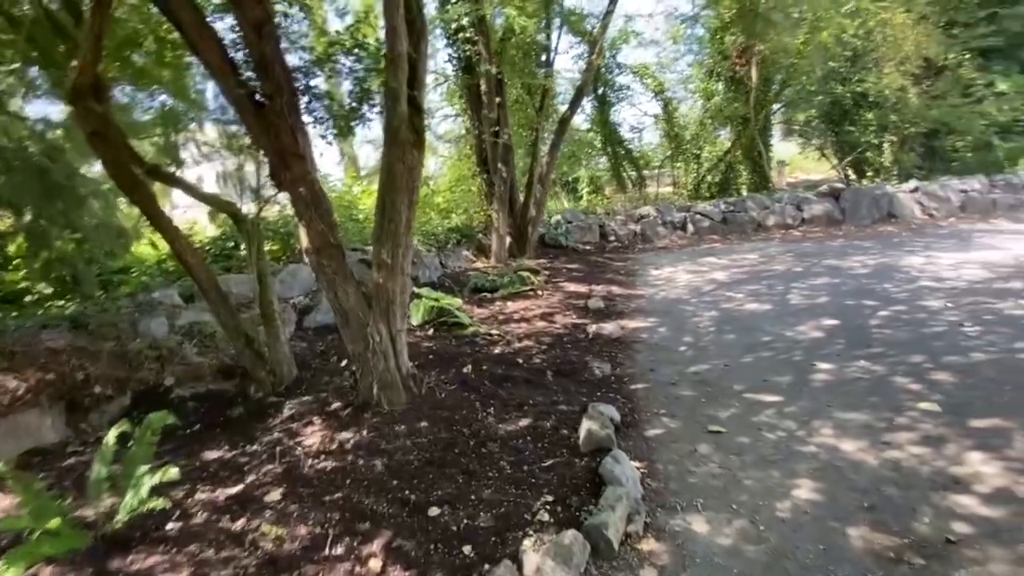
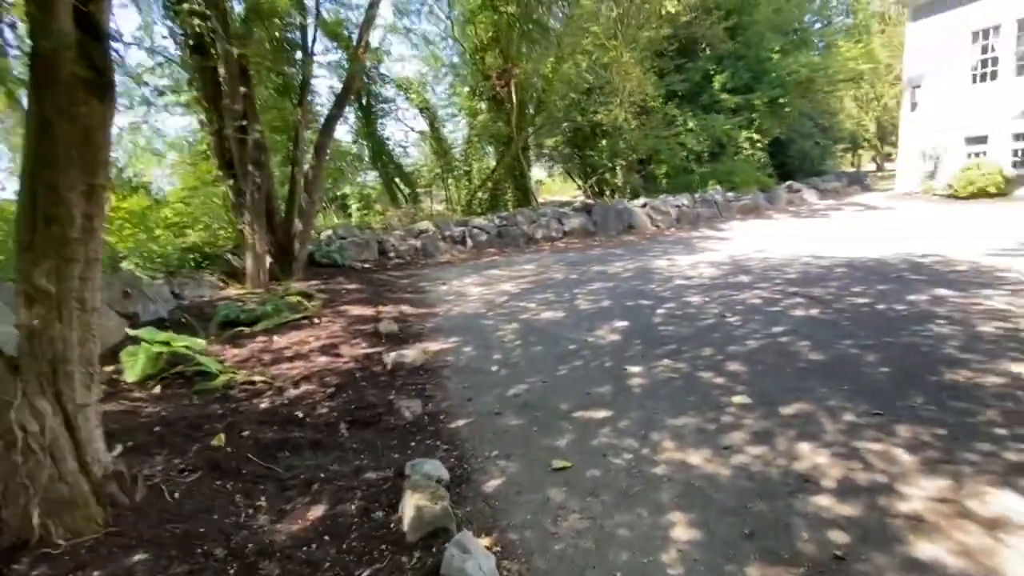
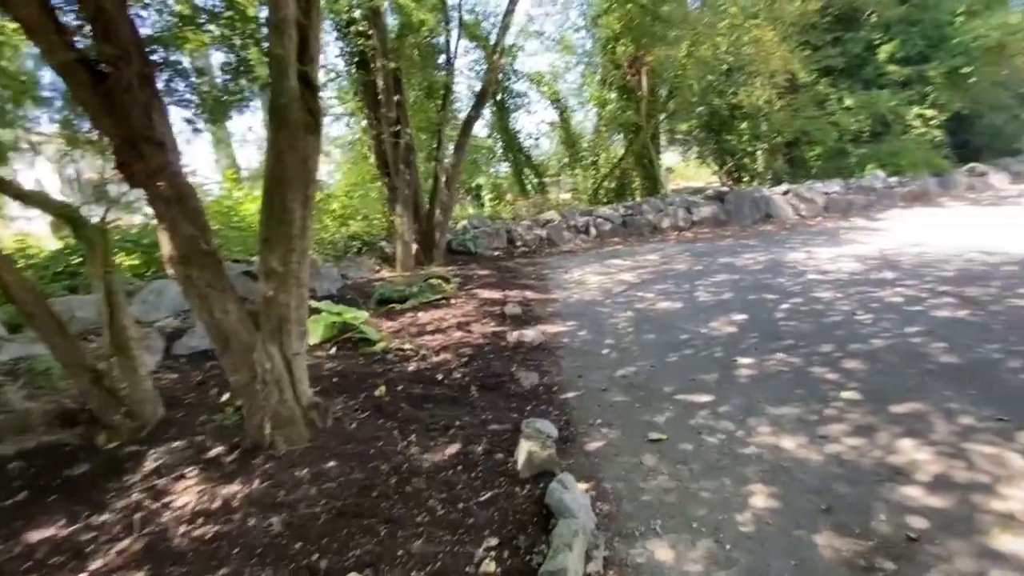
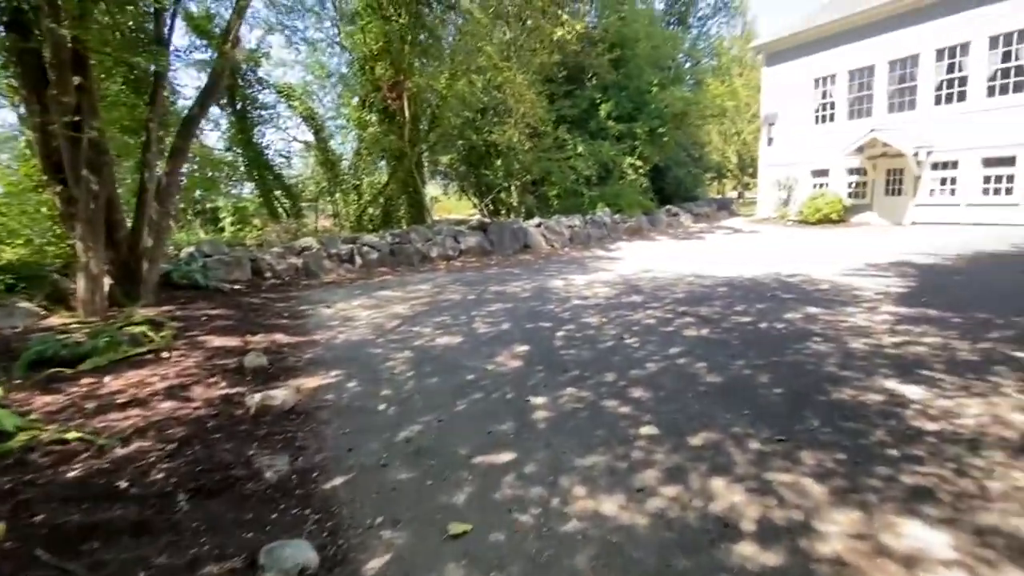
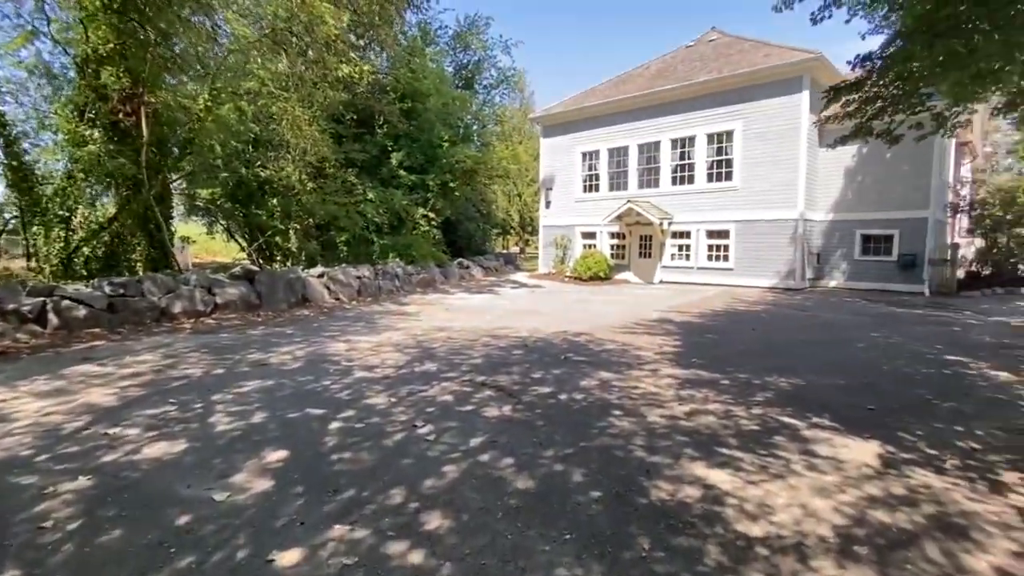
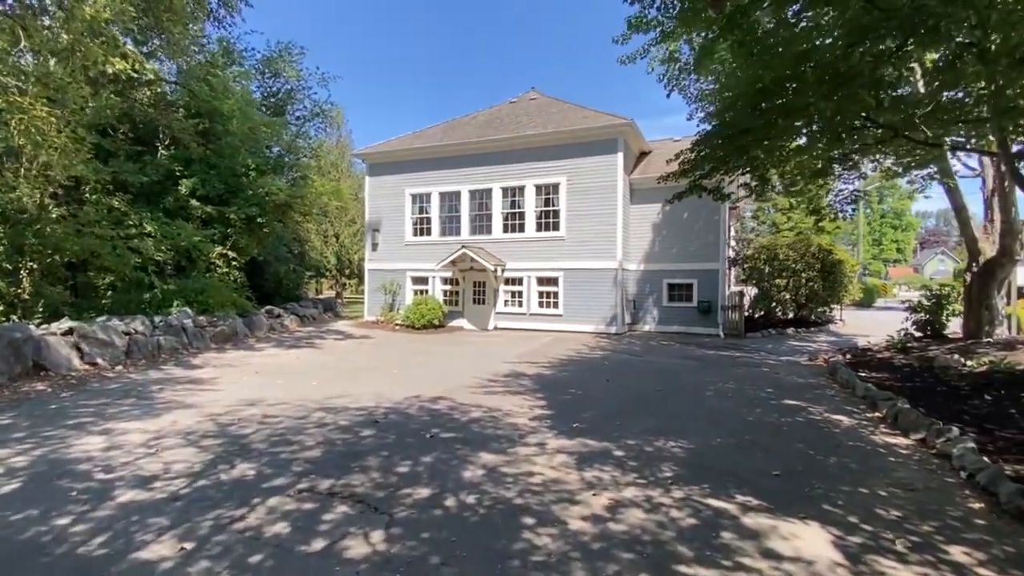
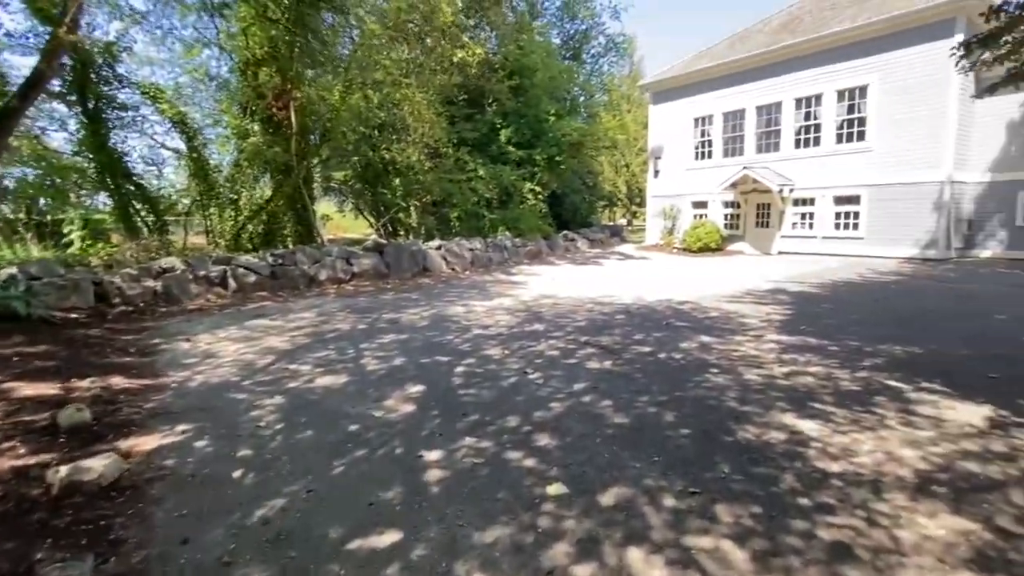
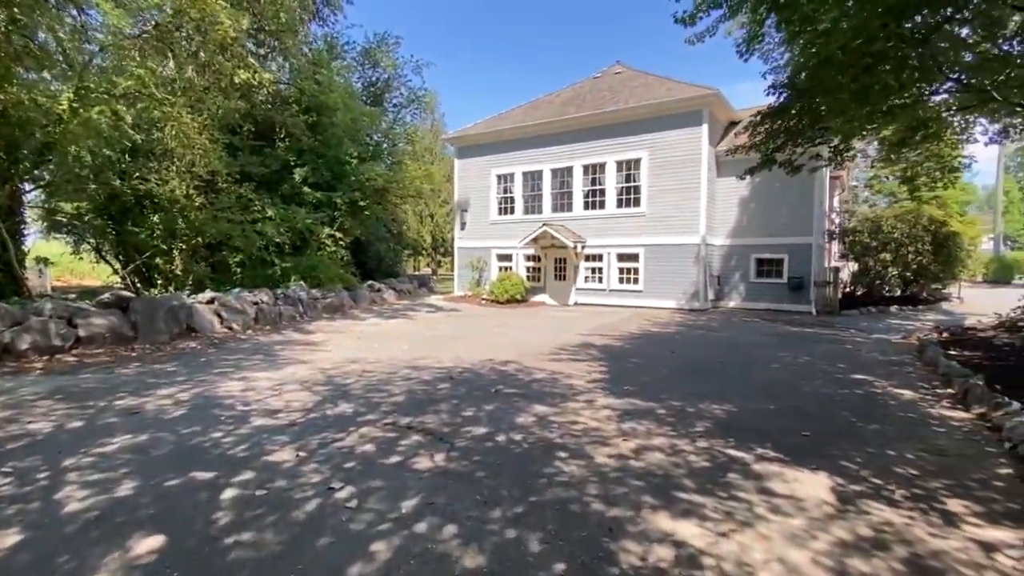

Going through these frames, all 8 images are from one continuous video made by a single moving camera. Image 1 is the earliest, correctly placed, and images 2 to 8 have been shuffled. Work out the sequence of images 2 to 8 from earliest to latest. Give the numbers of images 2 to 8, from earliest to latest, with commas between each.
3, 2, 4, 7, 5, 8, 6
